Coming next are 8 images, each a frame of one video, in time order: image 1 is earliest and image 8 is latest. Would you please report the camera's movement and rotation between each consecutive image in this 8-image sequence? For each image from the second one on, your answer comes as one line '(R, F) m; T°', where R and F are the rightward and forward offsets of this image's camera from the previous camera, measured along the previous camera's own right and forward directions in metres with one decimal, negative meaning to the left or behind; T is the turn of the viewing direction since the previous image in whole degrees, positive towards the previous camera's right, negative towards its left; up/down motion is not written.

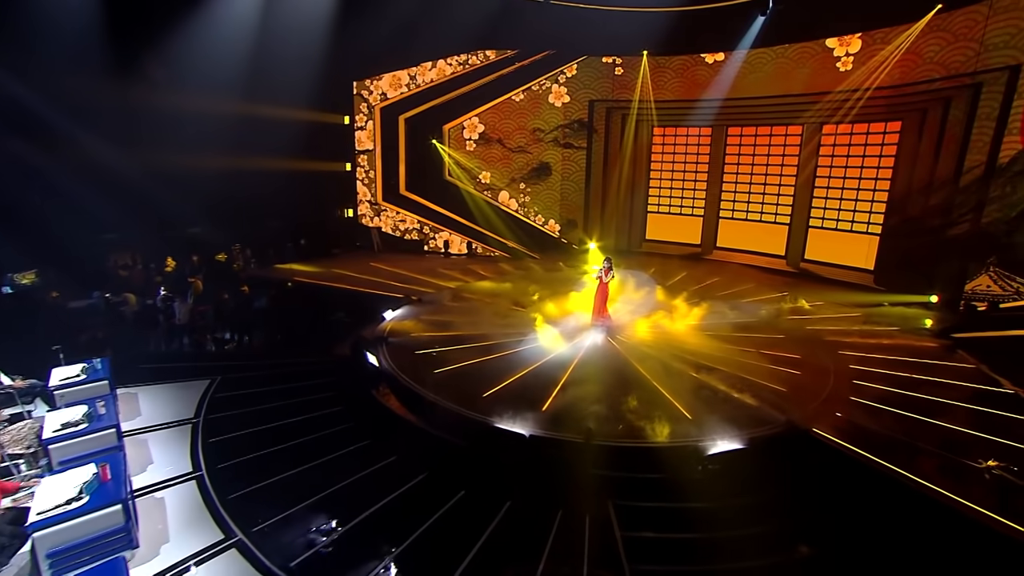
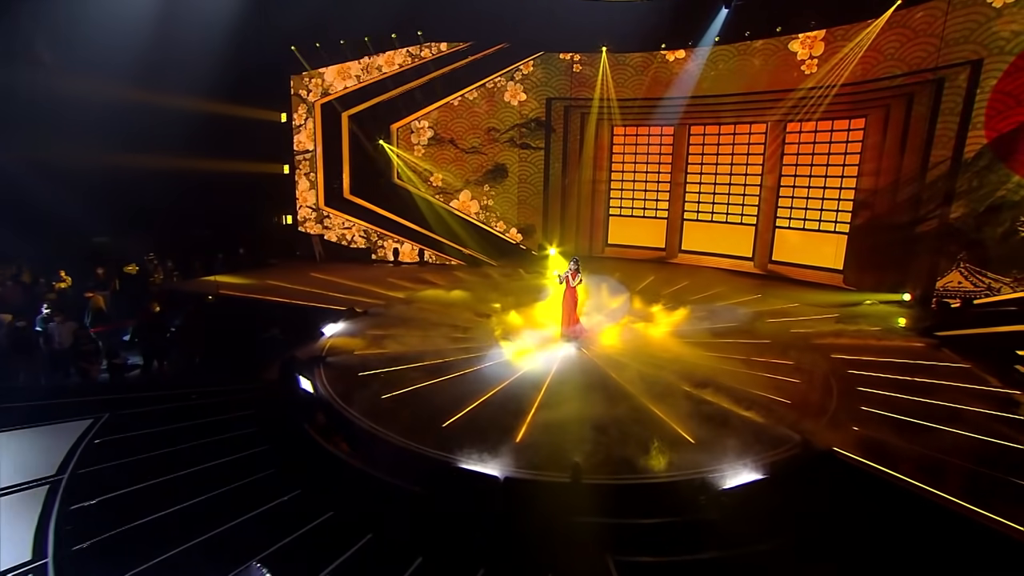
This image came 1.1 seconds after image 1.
(-0.1, +0.6) m; +5°
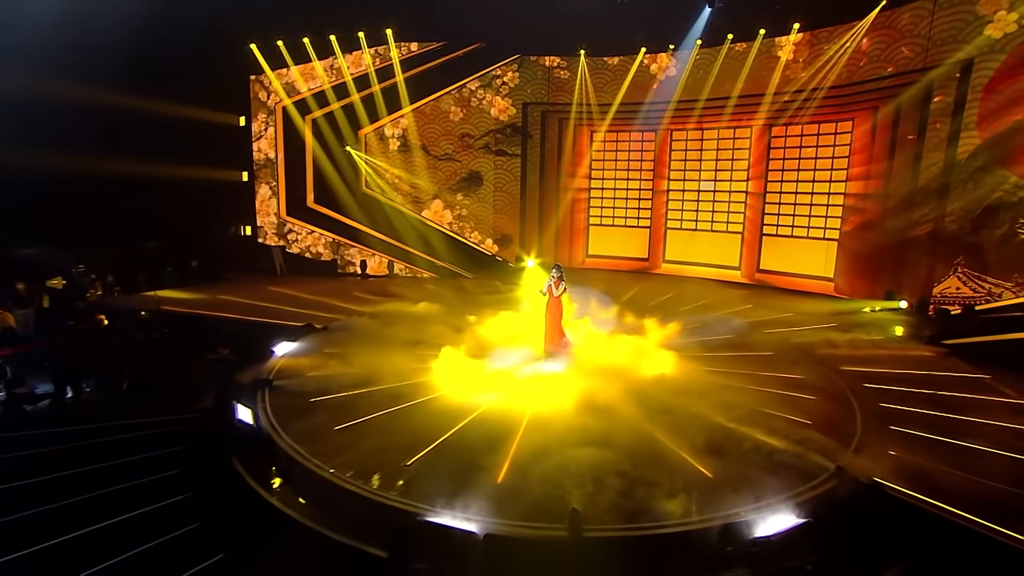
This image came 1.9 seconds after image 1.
(0.0, +0.5) m; +3°
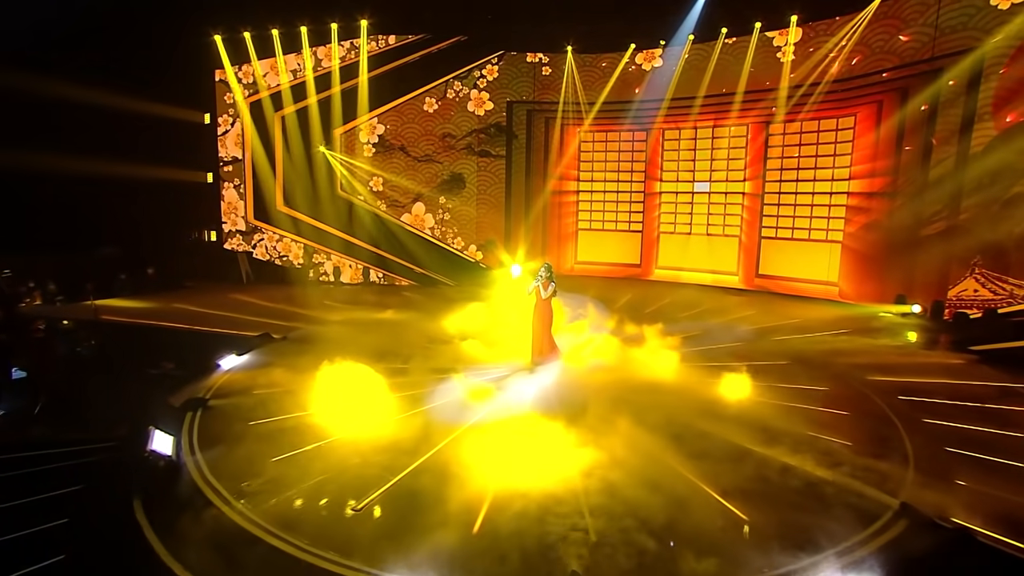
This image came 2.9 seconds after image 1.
(0.0, +0.5) m; +1°
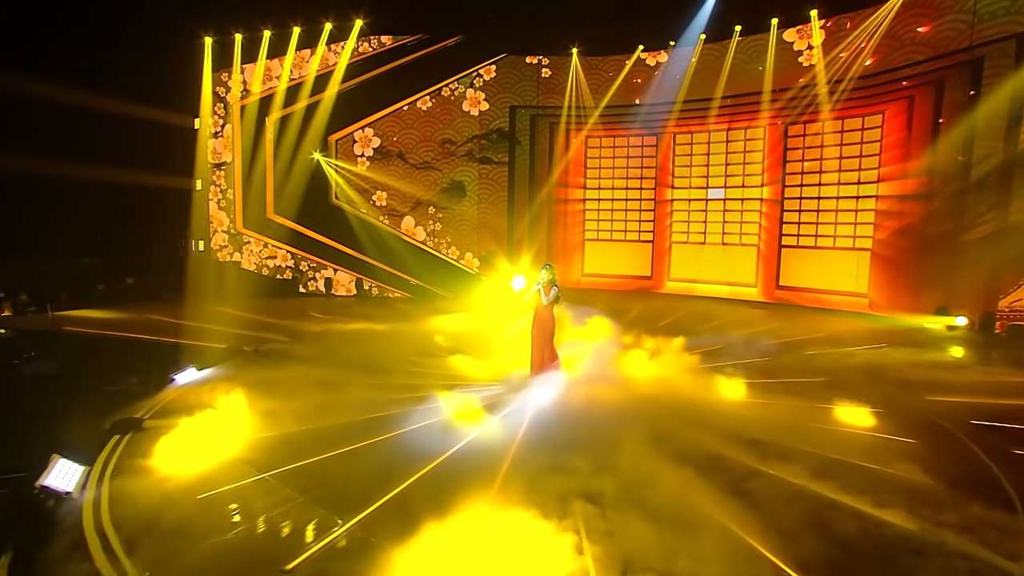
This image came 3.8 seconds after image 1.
(+0.1, +0.4) m; -1°
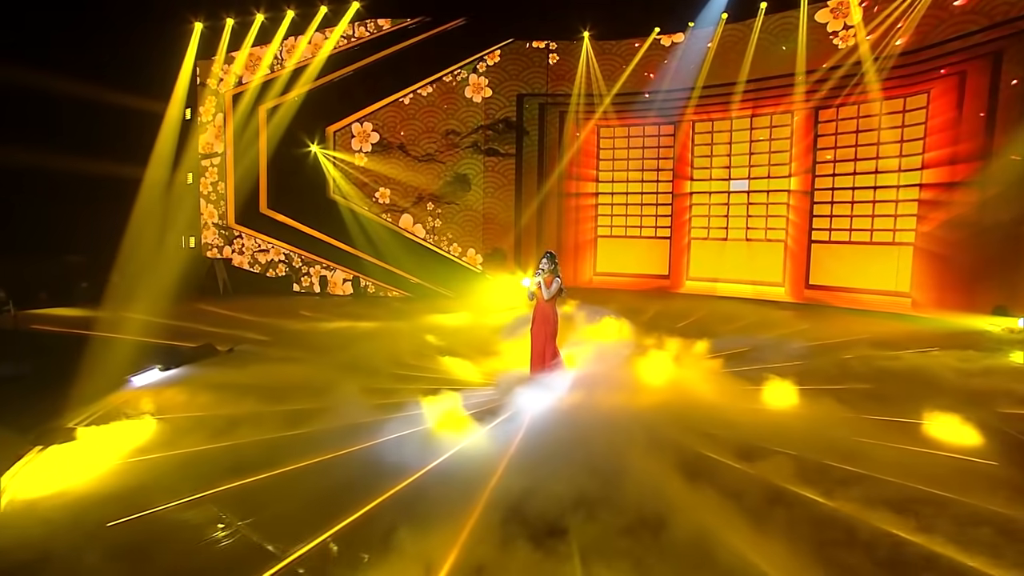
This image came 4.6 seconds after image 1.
(+0.1, +0.4) m; -1°
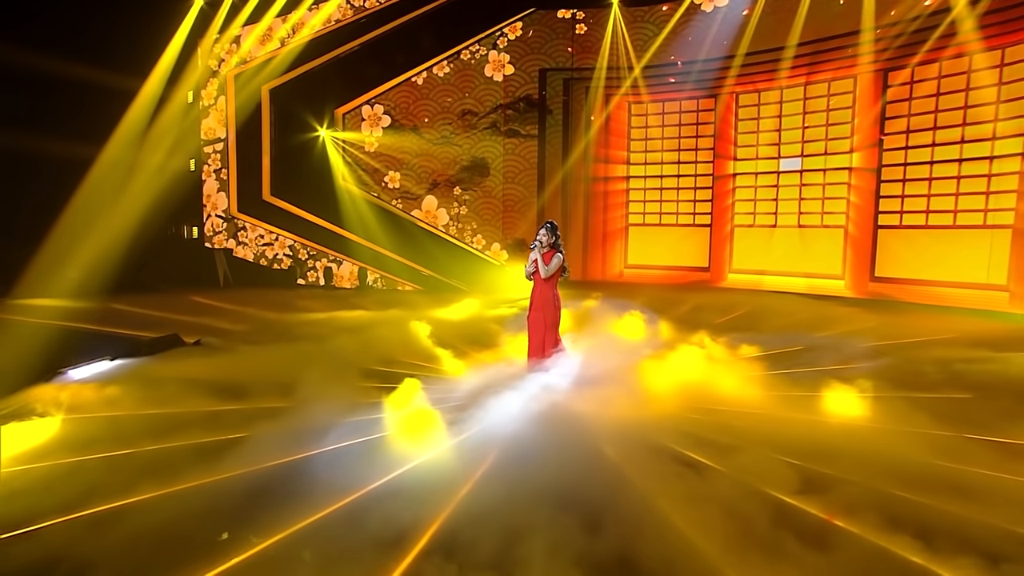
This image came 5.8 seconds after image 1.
(+0.2, +0.6) m; -4°
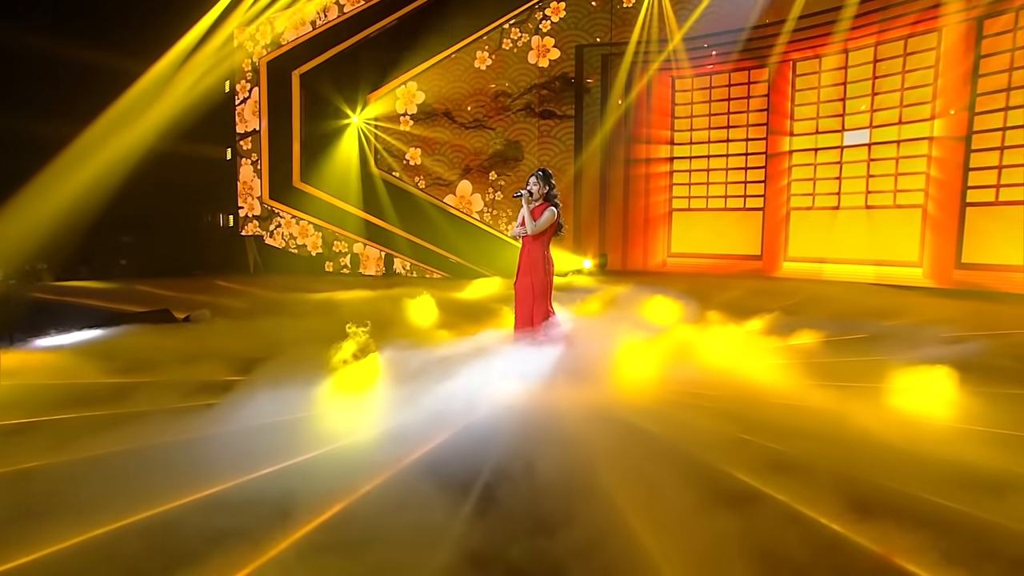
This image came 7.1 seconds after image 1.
(+0.2, +0.3) m; -6°
